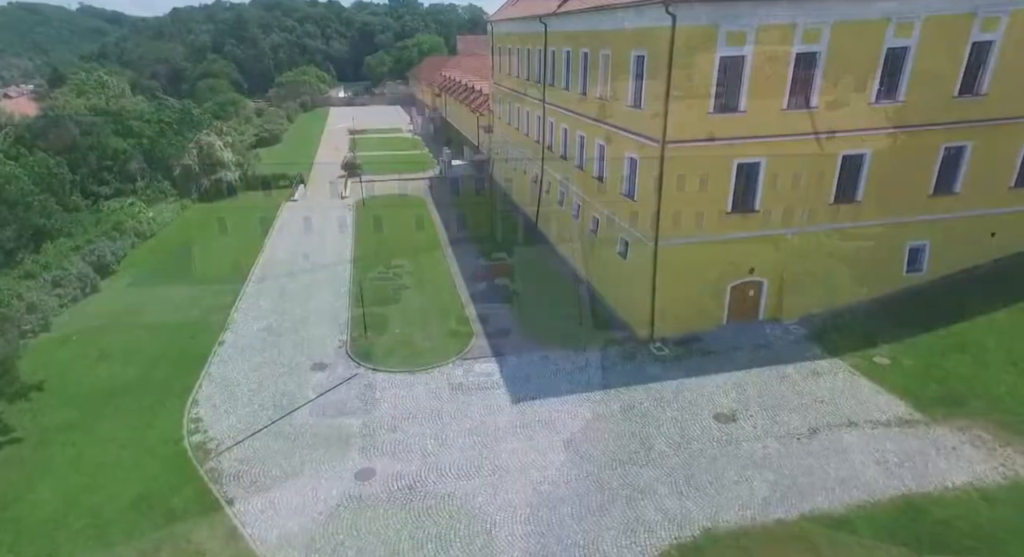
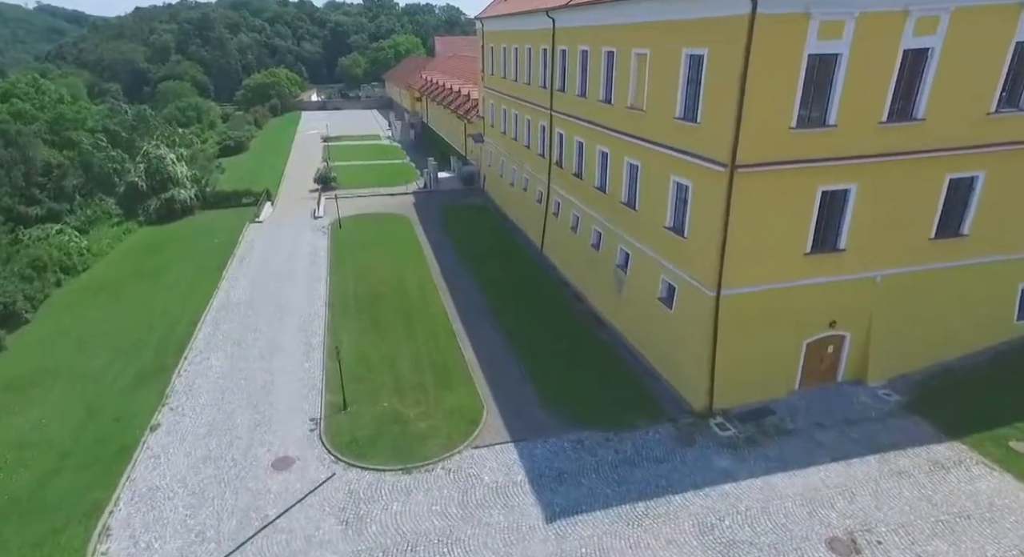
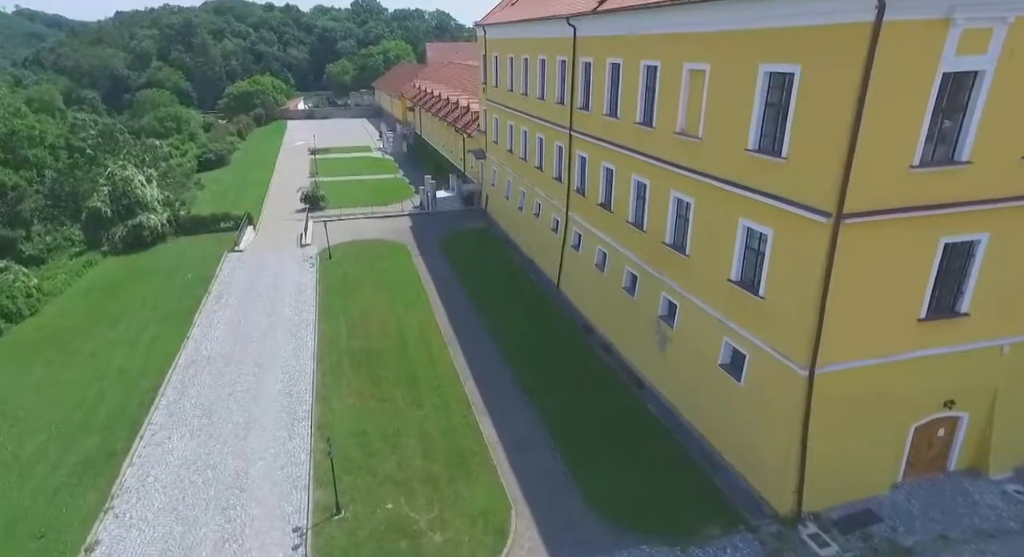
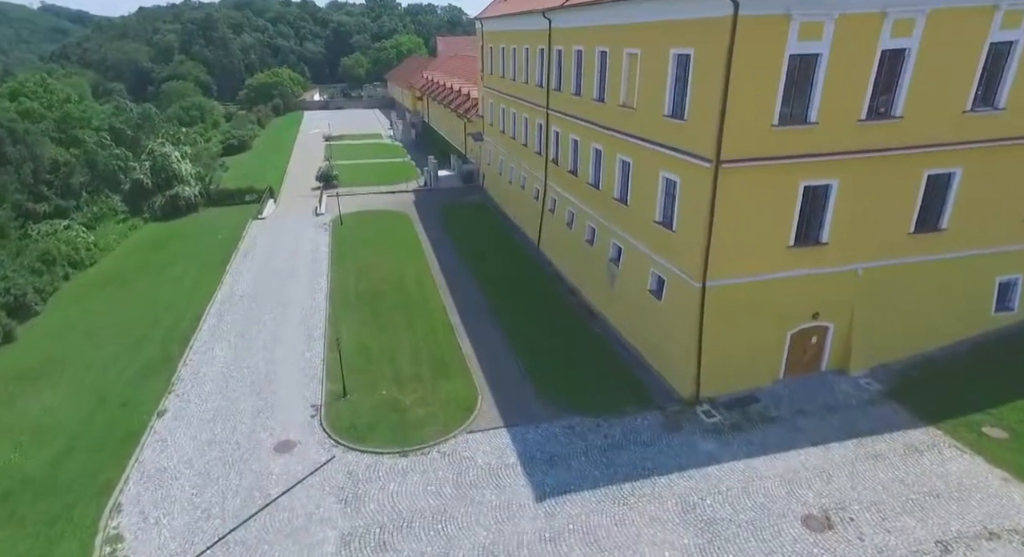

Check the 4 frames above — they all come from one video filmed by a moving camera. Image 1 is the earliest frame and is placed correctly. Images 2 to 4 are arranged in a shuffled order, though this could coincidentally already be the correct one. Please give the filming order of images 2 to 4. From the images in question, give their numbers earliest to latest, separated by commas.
4, 2, 3
